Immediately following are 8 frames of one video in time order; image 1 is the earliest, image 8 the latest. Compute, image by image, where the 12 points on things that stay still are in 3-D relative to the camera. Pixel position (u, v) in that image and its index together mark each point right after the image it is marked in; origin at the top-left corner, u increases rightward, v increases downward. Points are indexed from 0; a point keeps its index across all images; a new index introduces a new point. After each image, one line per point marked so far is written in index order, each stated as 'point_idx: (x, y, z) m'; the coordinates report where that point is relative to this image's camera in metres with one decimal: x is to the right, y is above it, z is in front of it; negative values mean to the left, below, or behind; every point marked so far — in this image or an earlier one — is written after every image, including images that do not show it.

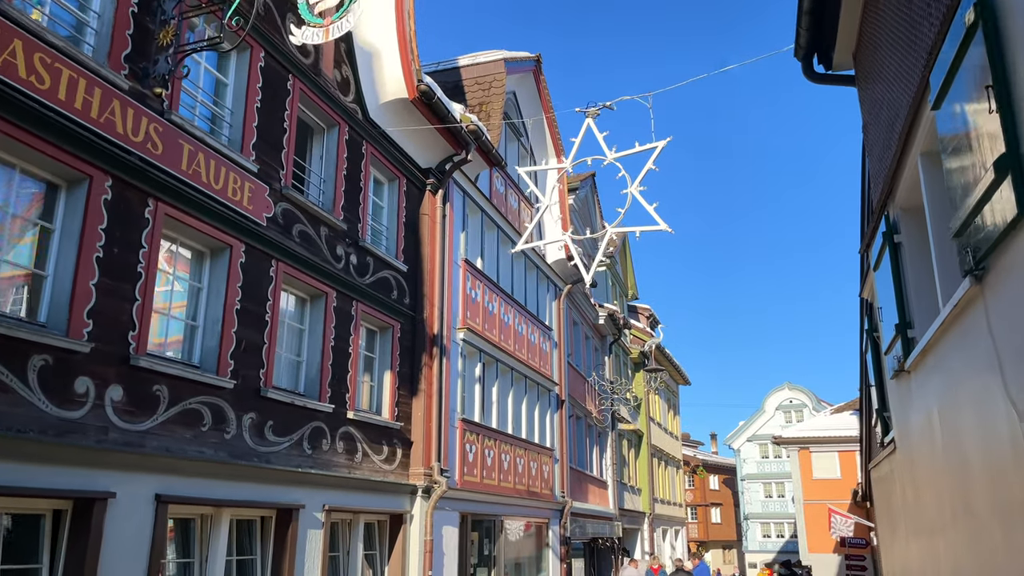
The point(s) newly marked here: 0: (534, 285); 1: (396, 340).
0: (+0.6, +0.1, +18.1) m
1: (-2.0, -0.9, +11.8) m
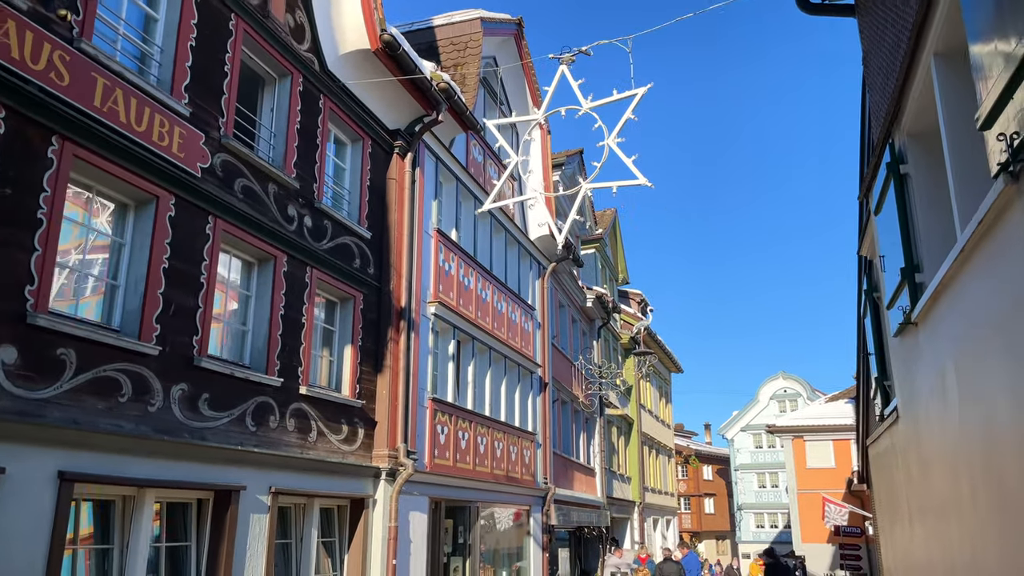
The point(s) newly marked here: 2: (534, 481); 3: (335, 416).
0: (+0.1, +0.7, +17.2) m
1: (-2.5, -0.4, +10.9) m
2: (+0.5, -4.8, +16.9) m
3: (-2.7, -1.9, +10.2) m
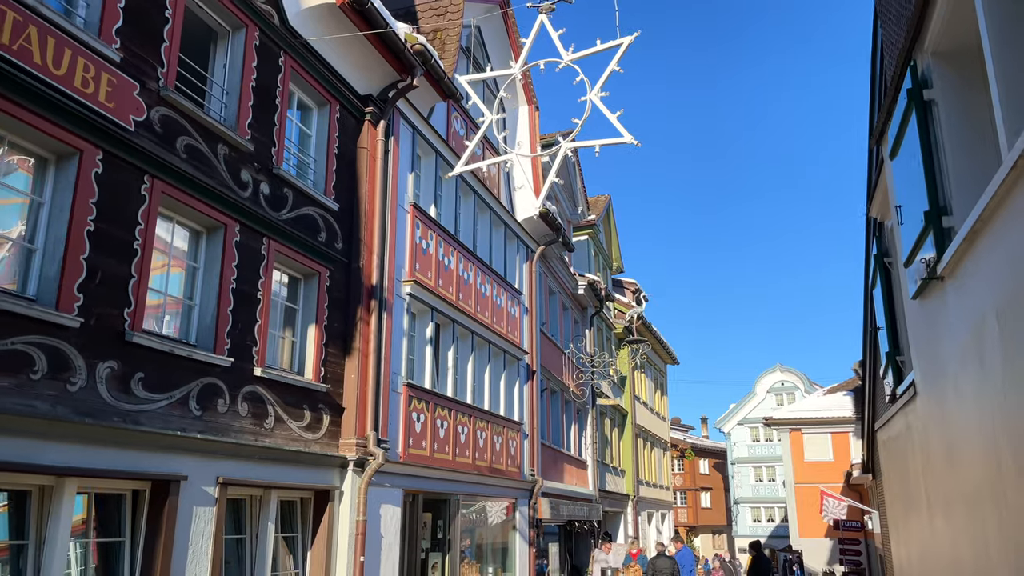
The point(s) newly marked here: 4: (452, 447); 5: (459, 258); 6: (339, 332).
0: (-0.3, +1.1, +16.4) m
1: (-2.8, 0.0, +10.1) m
2: (+0.2, -4.4, +16.1) m
3: (-3.0, -1.6, +9.4) m
4: (-1.1, -3.0, +12.8) m
5: (-1.1, +0.6, +13.9) m
6: (-2.7, -0.7, +10.4) m
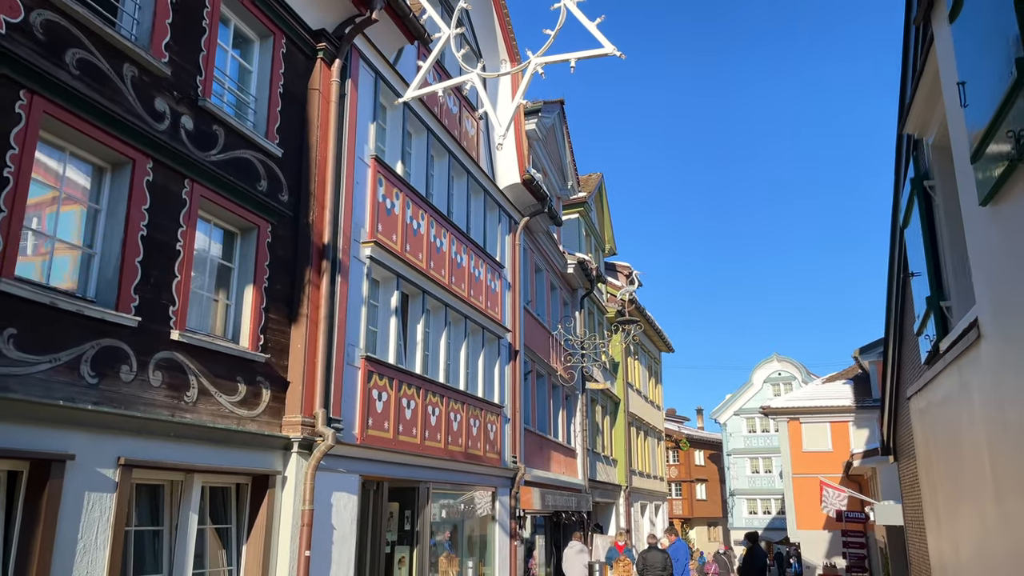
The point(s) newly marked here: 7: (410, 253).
0: (-0.7, +1.7, +15.1) m
1: (-3.2, +0.5, +8.8) m
2: (-0.3, -3.8, +14.9) m
3: (-3.4, -1.0, +8.1) m
4: (-1.6, -2.4, +11.6) m
5: (-1.5, +1.2, +12.6) m
6: (-3.1, -0.1, +9.1) m
7: (-1.8, +0.6, +11.8) m
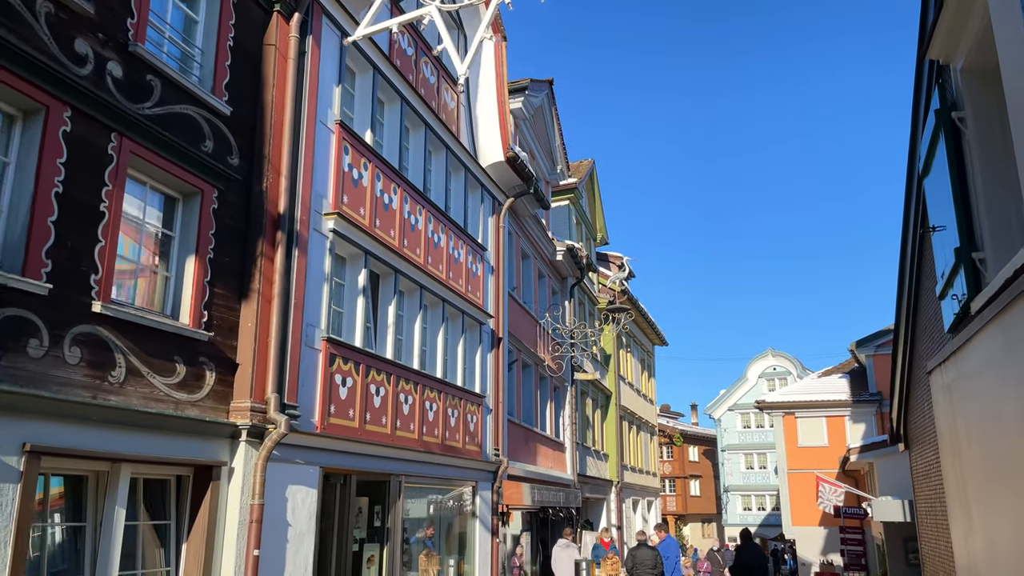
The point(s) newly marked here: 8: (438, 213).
0: (-1.1, +2.1, +14.3) m
1: (-3.6, +0.9, +7.9) m
2: (-0.6, -3.4, +14.1) m
3: (-3.7, -0.7, +7.3) m
4: (-1.9, -2.1, +10.8) m
5: (-1.9, +1.6, +11.7) m
6: (-3.4, +0.2, +8.2) m
7: (-2.1, +1.0, +10.9) m
8: (-1.4, +1.4, +12.9) m
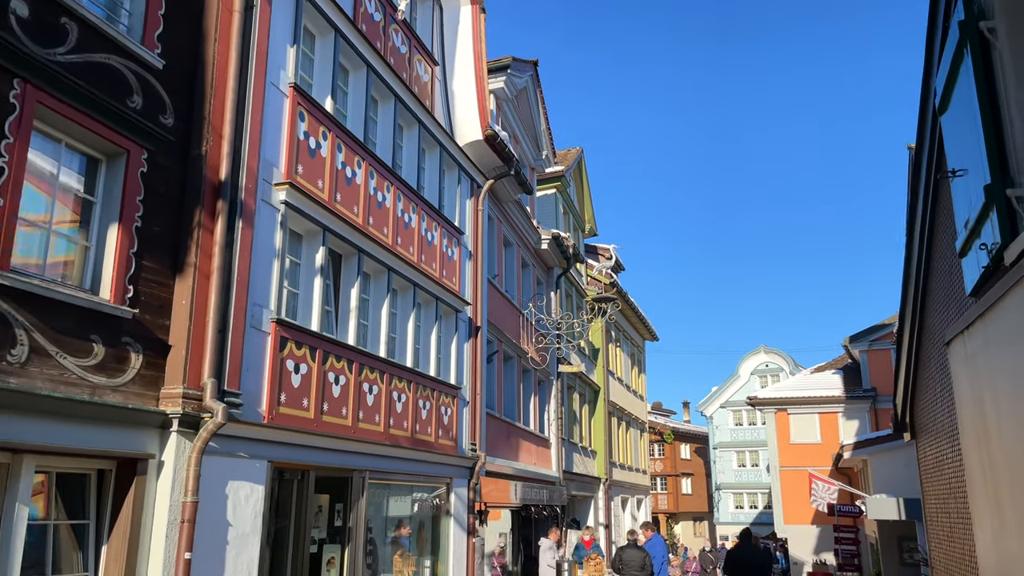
0: (-1.5, +2.4, +13.5) m
1: (-4.0, +1.2, +7.1) m
2: (-1.1, -3.1, +13.3) m
3: (-4.1, -0.4, +6.4) m
4: (-2.4, -1.8, +10.0) m
5: (-2.3, +1.9, +10.9) m
6: (-3.8, +0.5, +7.4) m
7: (-2.5, +1.3, +10.1) m
8: (-1.8, +1.7, +12.1) m
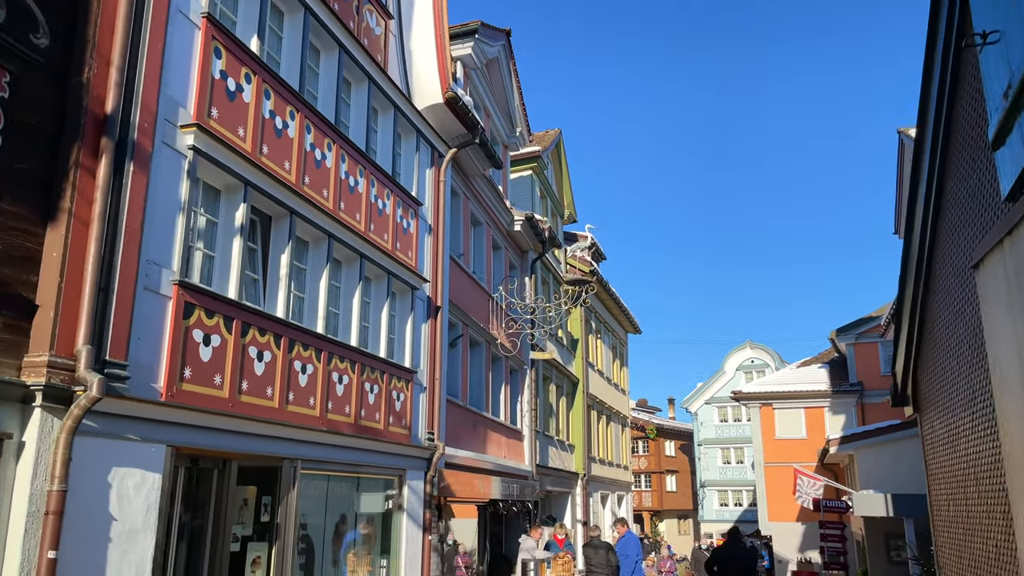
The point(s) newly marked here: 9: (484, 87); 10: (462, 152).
0: (-2.3, +2.8, +12.3) m
1: (-4.6, +1.6, +5.9) m
2: (-1.8, -2.7, +12.2) m
3: (-4.7, +0.1, +5.2) m
4: (-3.0, -1.3, +8.8) m
5: (-2.9, +2.3, +9.8) m
6: (-4.4, +1.0, +6.2) m
7: (-3.2, +1.7, +8.9) m
8: (-2.5, +2.2, +10.9) m
9: (-0.7, +5.3, +17.8) m
10: (-1.1, +2.9, +14.8) m
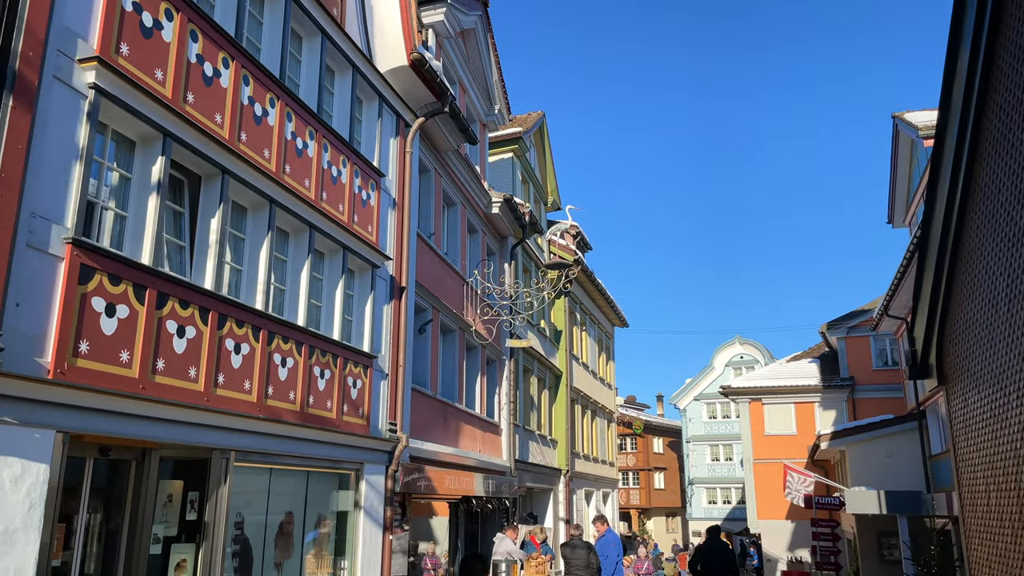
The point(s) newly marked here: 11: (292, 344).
0: (-2.8, +3.2, +11.3) m
1: (-5.0, +2.0, +4.9) m
2: (-2.4, -2.3, +11.2) m
3: (-5.2, +0.4, +4.2) m
4: (-3.5, -0.9, +7.8) m
5: (-3.4, +2.7, +8.7) m
6: (-4.9, +1.4, +5.2) m
7: (-3.7, +2.1, +7.9) m
8: (-3.0, +2.6, +9.9) m
9: (-1.3, +5.7, +16.8) m
10: (-1.6, +3.3, +13.8) m
11: (-3.0, -0.8, +9.3) m
